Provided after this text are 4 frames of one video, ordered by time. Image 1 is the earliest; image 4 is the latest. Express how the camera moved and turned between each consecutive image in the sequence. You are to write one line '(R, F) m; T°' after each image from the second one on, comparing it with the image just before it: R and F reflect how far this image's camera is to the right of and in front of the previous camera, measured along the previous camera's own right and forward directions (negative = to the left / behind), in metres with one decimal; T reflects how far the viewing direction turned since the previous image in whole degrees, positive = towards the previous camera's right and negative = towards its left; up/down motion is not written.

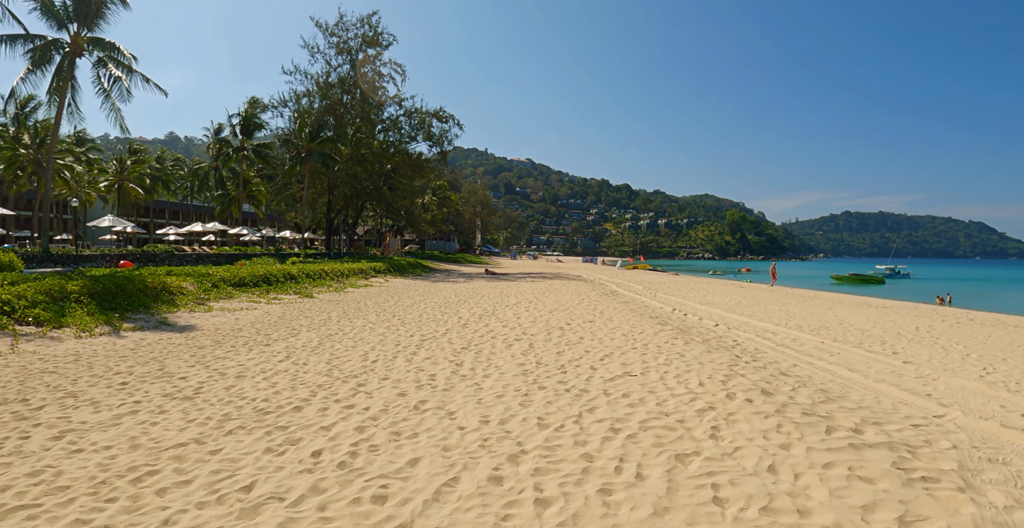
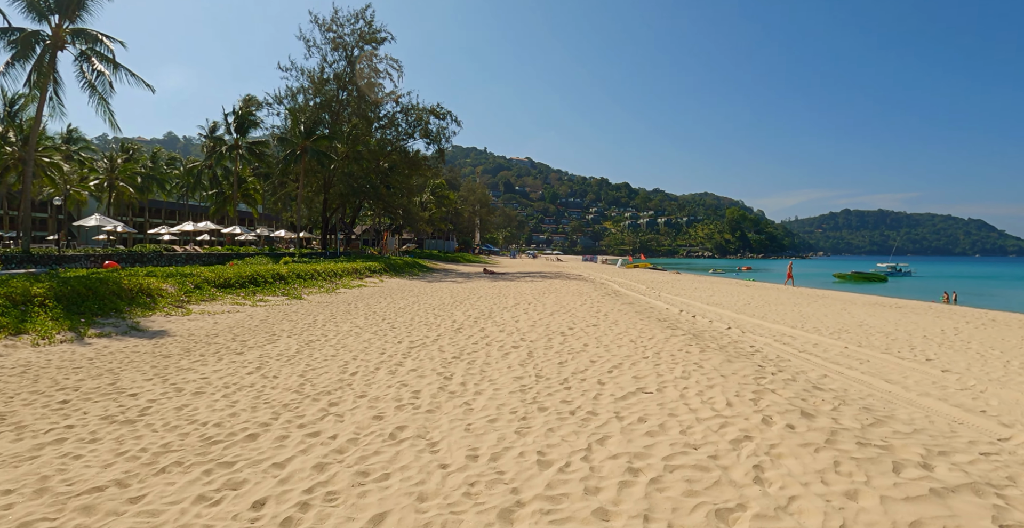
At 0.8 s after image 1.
(0.0, +0.9) m; 0°
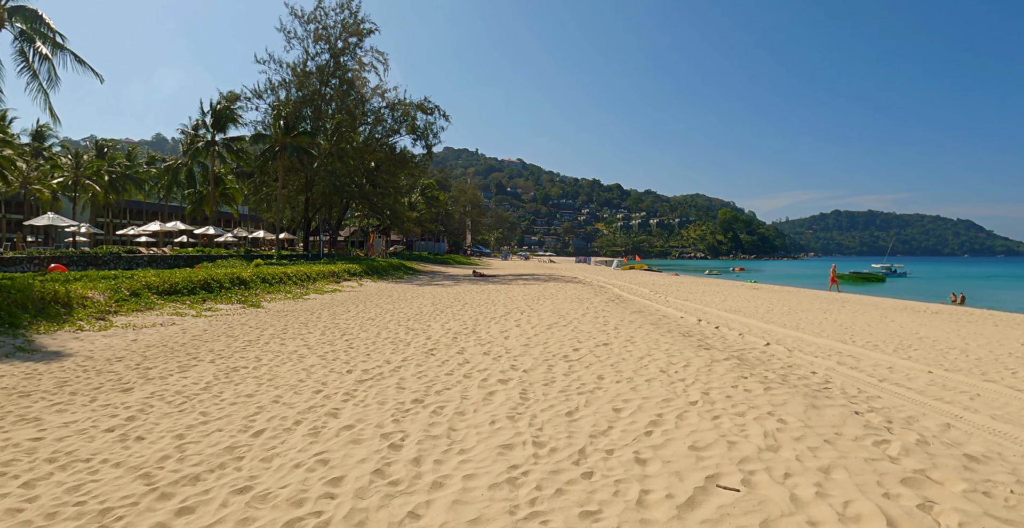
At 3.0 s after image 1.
(+0.1, +2.4) m; +1°
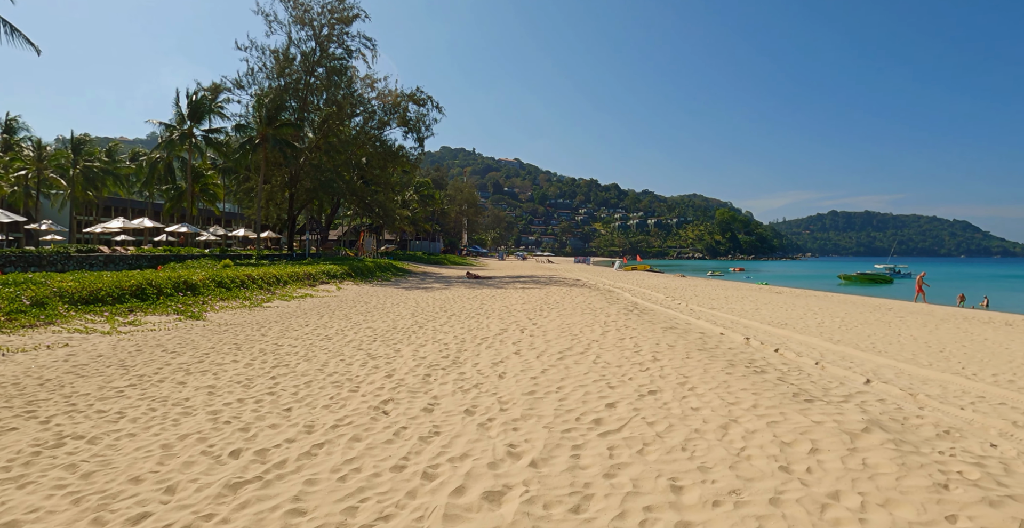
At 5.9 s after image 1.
(0.0, +2.9) m; 0°
